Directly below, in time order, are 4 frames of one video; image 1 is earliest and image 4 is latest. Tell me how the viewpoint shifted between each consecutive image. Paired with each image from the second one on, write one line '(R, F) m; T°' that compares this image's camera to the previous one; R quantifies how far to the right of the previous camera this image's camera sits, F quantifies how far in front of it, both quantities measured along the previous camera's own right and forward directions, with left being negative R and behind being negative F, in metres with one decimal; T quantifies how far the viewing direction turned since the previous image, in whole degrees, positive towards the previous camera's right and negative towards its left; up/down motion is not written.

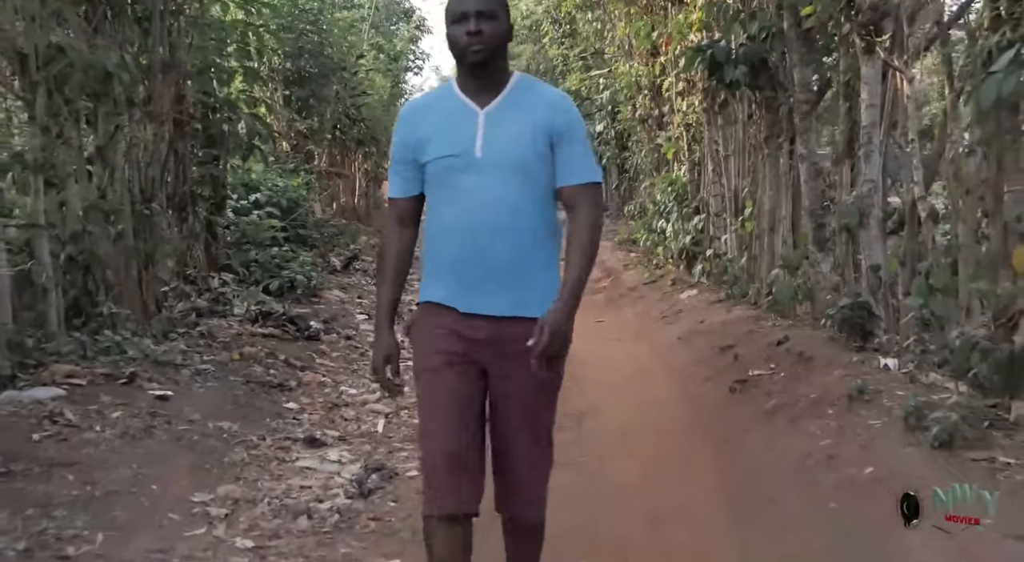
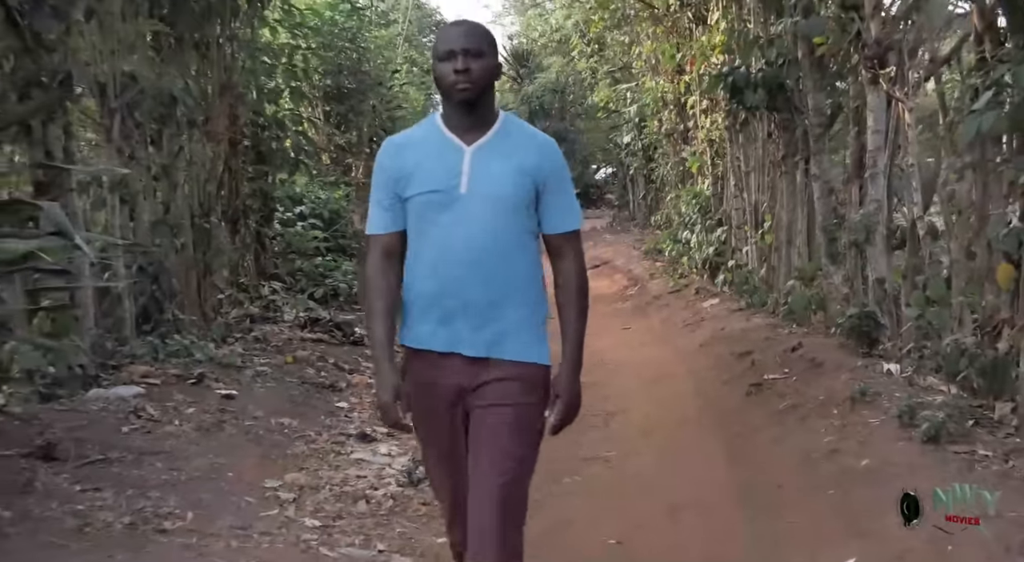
(0.0, -0.5) m; -1°
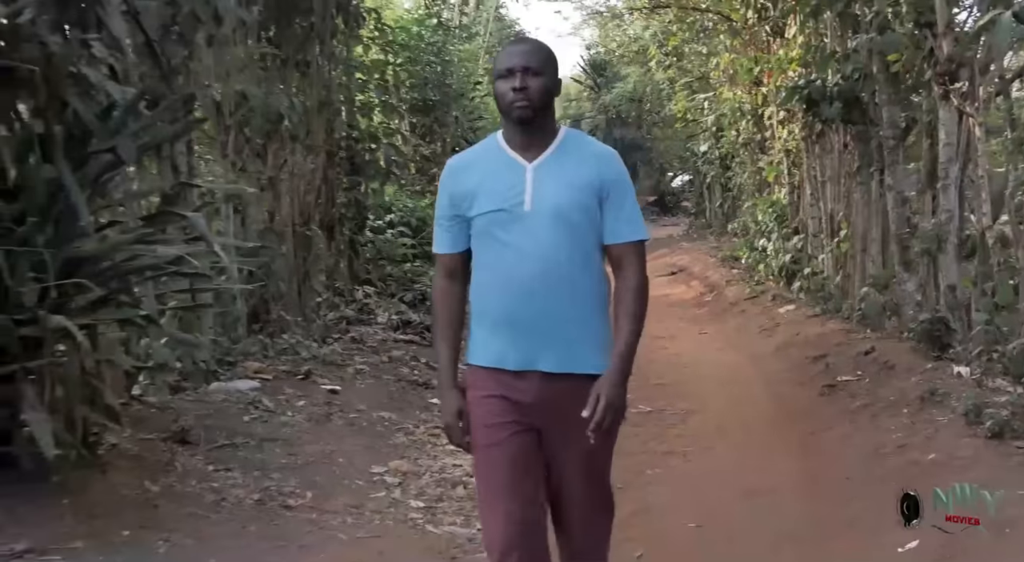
(-0.1, -0.4) m; -4°
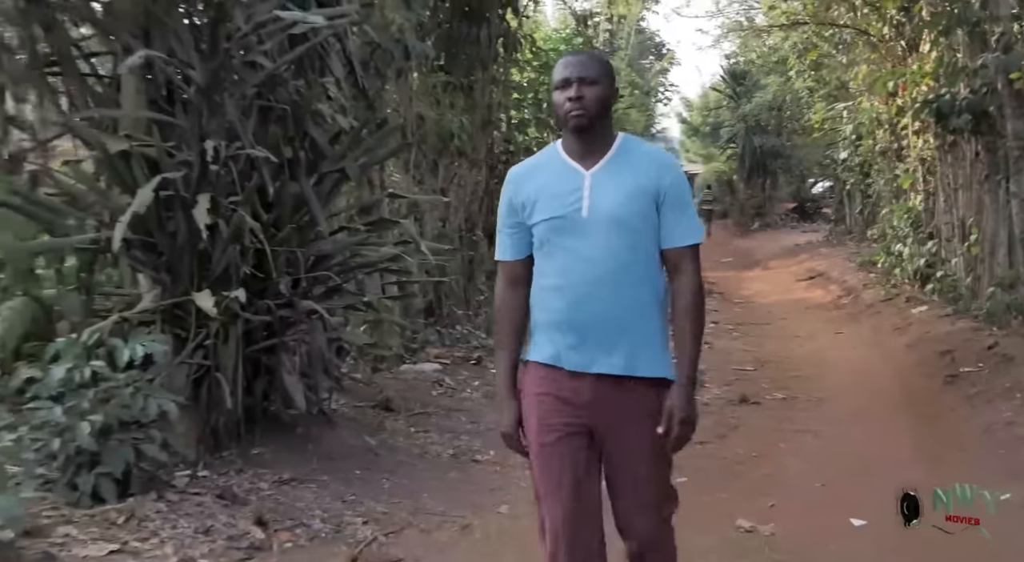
(-0.1, -0.9) m; -7°
